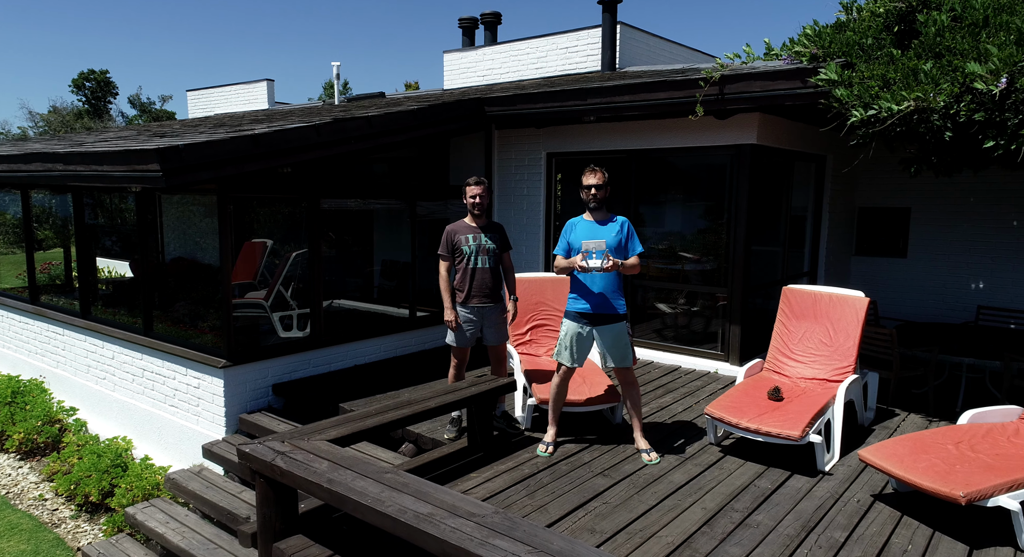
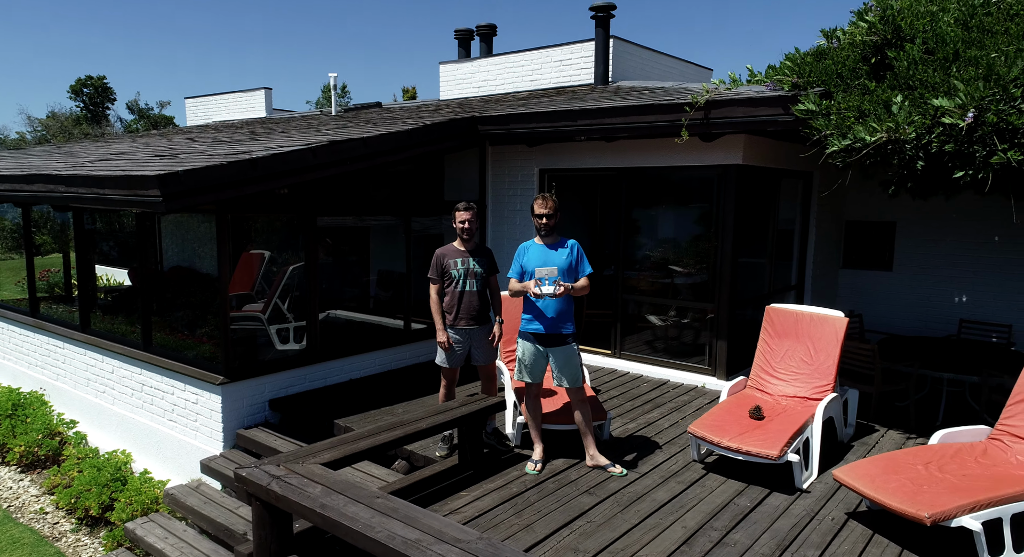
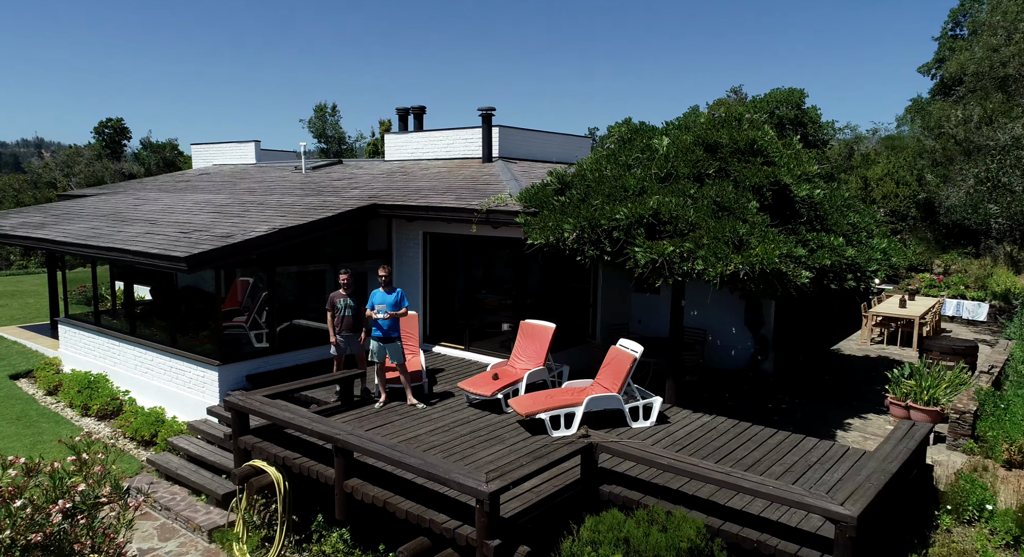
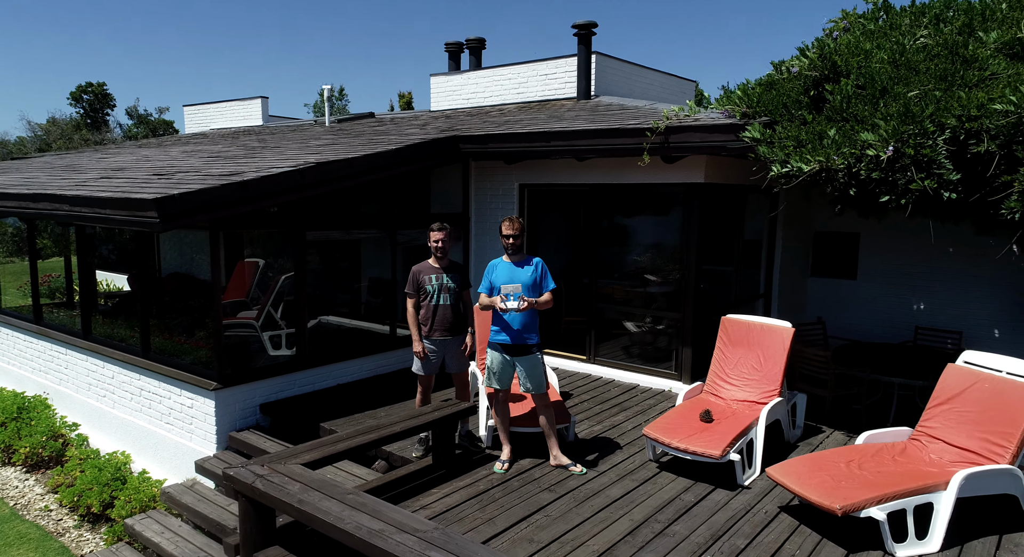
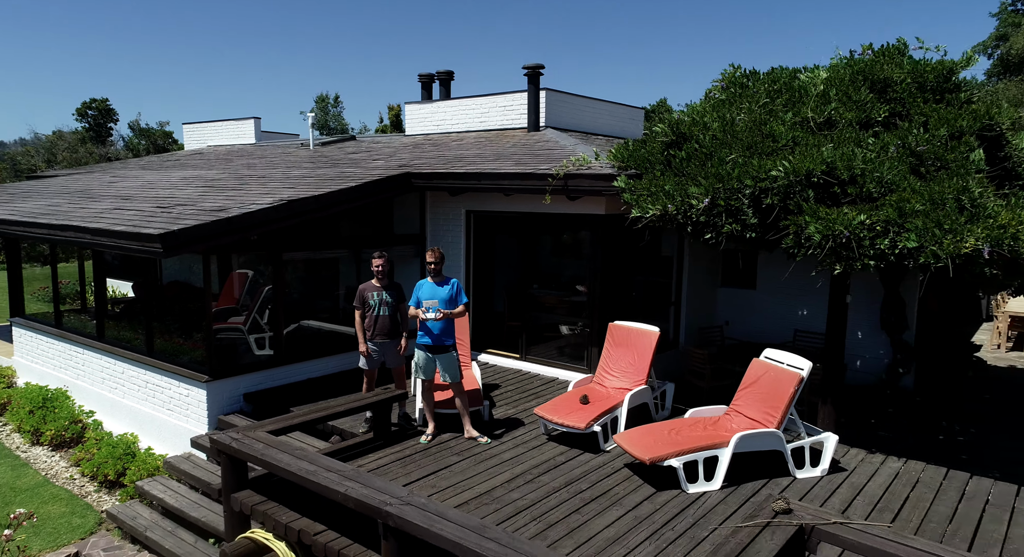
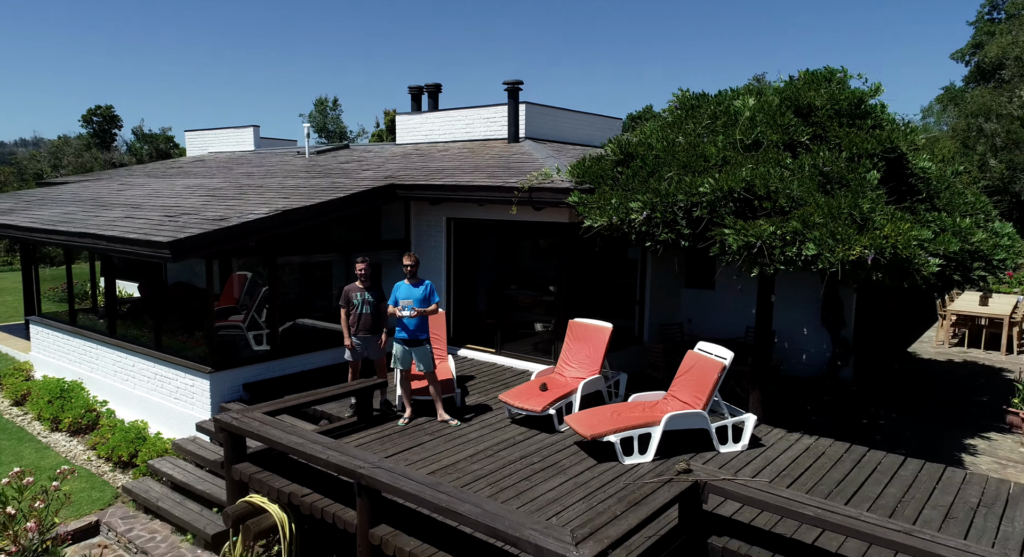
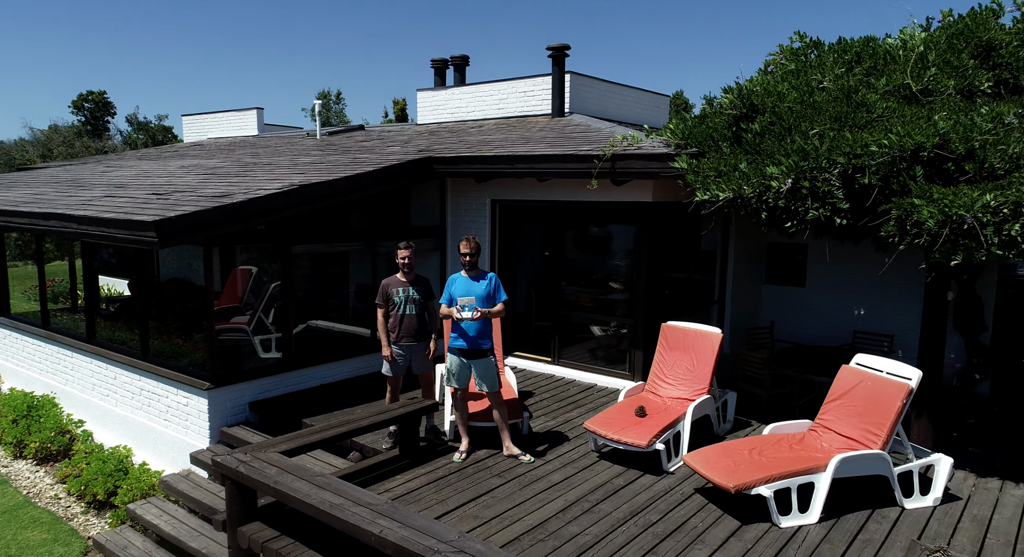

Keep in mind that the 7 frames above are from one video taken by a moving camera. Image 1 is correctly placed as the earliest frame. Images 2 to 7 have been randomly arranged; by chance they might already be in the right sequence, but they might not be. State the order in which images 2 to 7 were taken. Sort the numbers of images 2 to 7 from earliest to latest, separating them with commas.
2, 4, 7, 5, 6, 3
